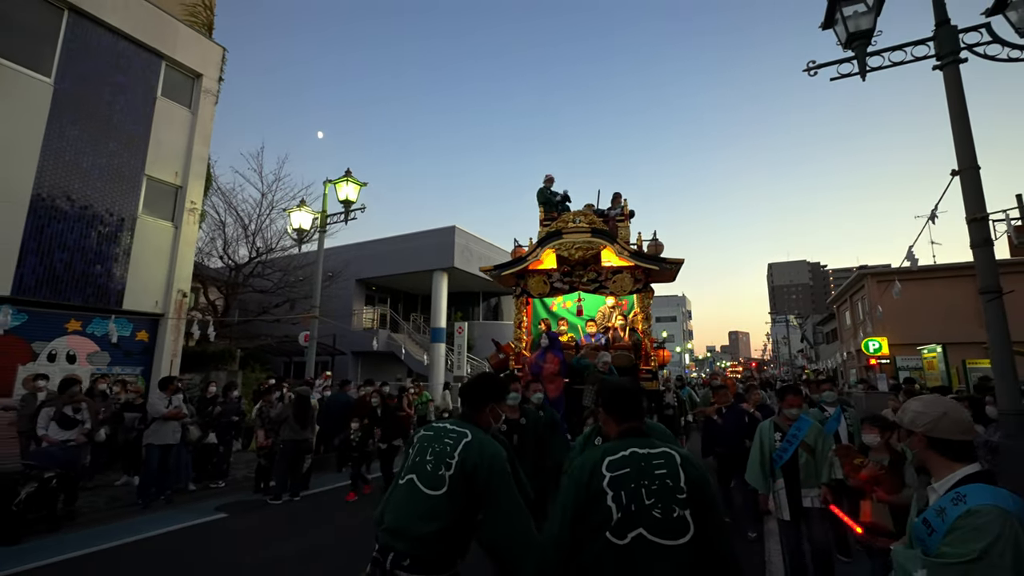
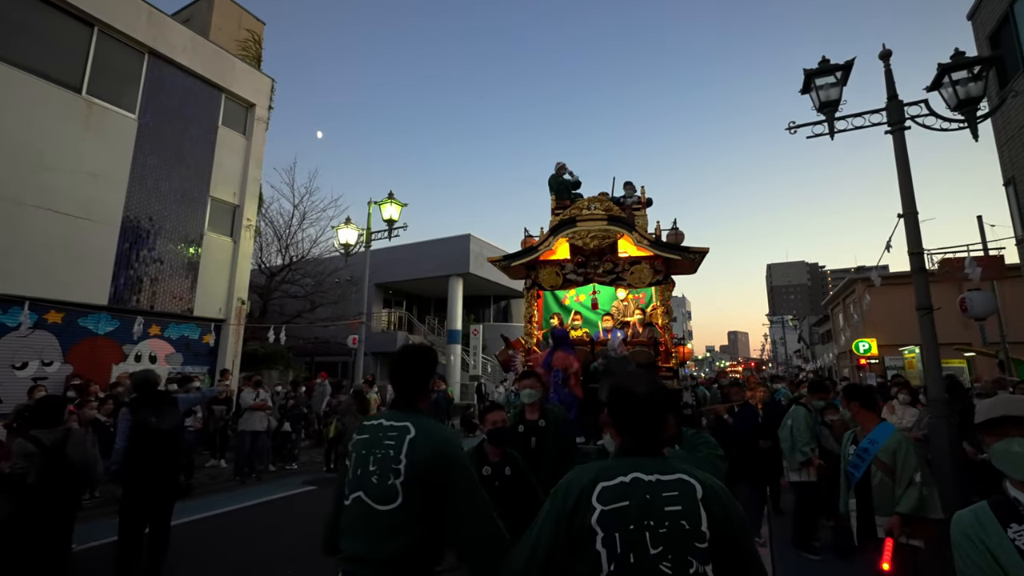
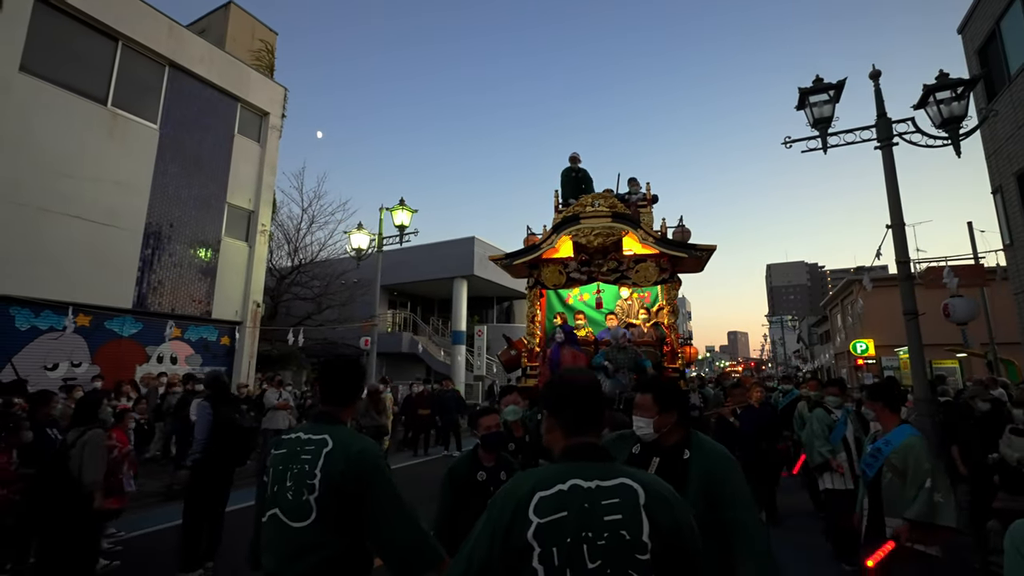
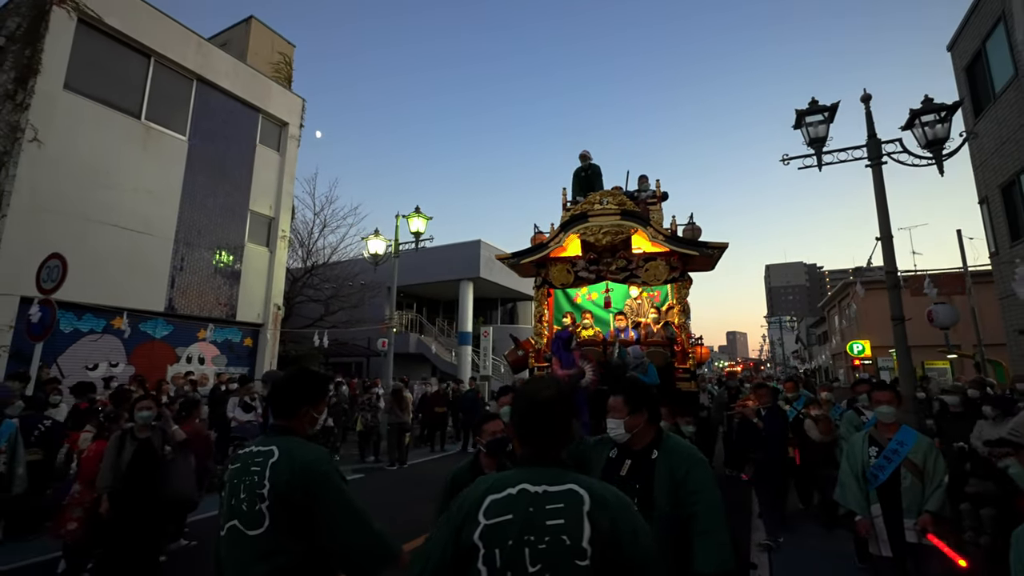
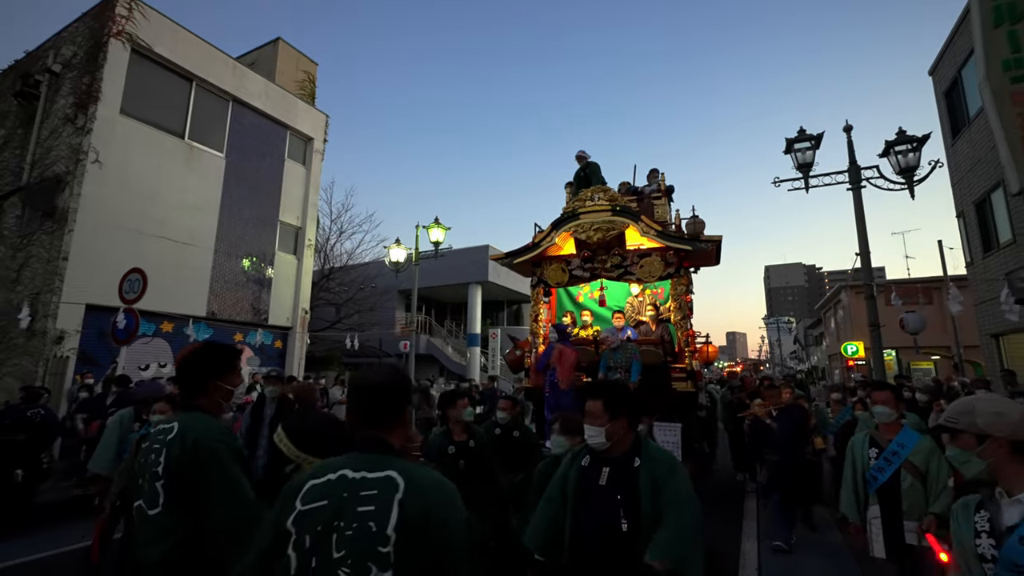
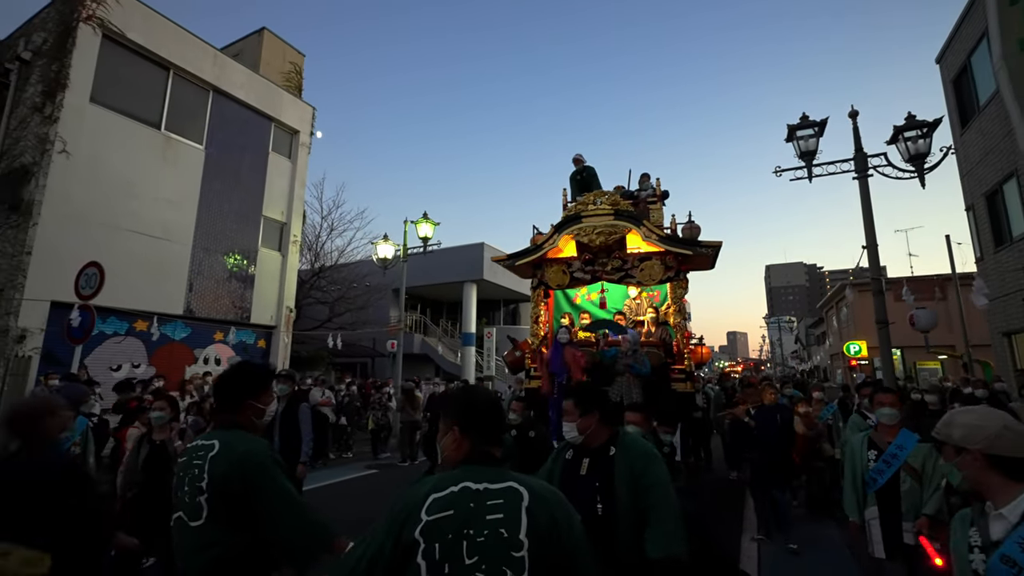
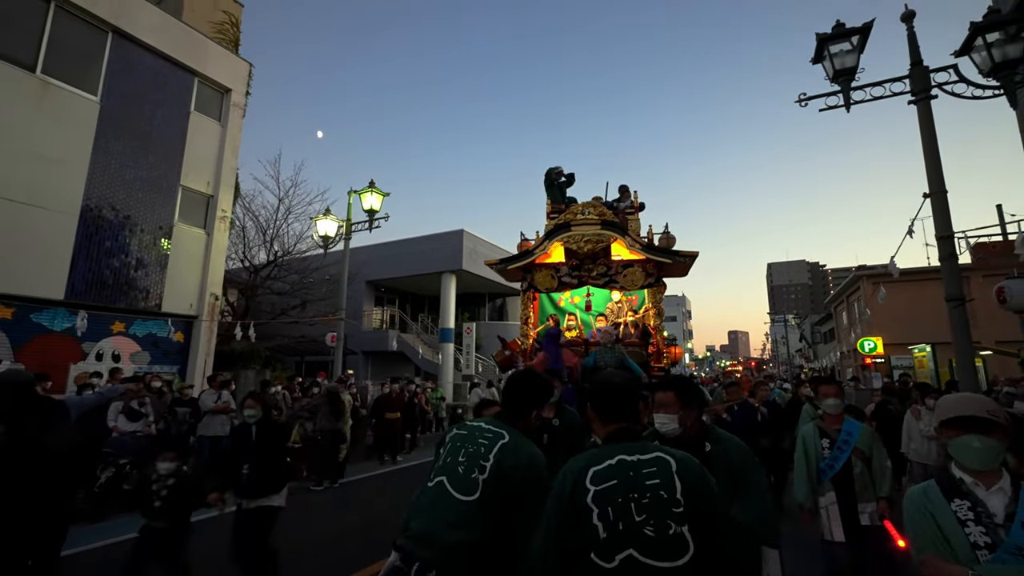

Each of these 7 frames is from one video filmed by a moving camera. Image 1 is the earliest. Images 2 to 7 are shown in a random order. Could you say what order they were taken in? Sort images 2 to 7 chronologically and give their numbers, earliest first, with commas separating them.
7, 2, 3, 4, 6, 5
